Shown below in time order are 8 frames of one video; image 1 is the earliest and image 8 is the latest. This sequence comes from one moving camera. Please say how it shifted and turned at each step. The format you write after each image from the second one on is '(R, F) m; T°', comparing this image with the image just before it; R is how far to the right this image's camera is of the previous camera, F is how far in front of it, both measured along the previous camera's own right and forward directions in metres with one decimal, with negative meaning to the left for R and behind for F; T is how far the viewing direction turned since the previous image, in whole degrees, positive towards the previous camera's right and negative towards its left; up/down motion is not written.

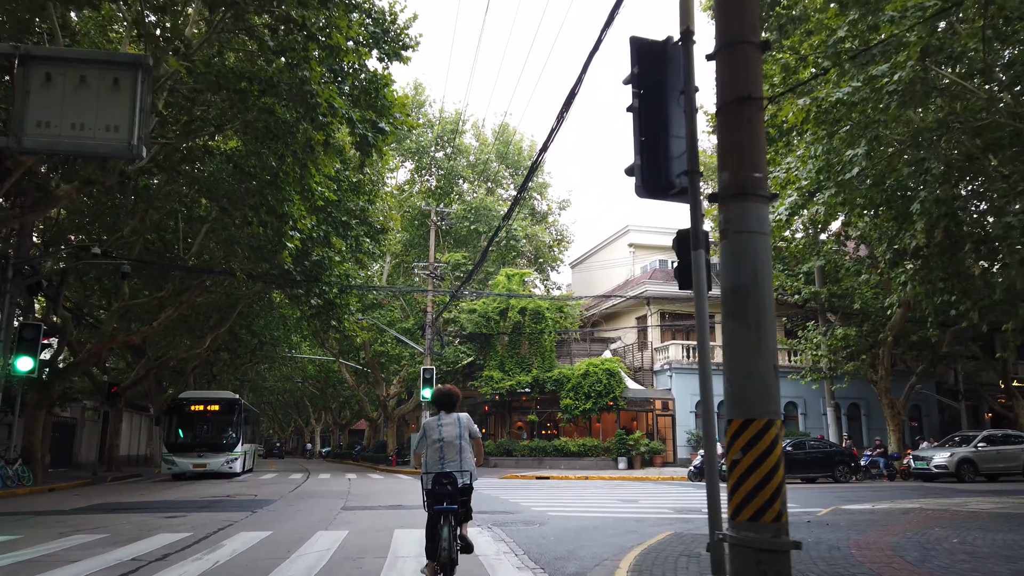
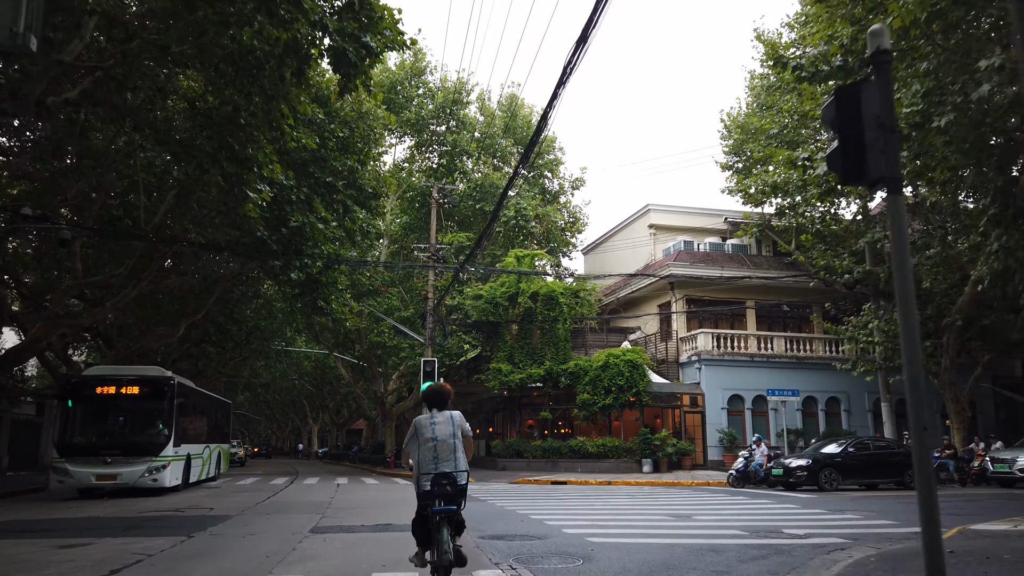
(-0.3, +3.2) m; 0°
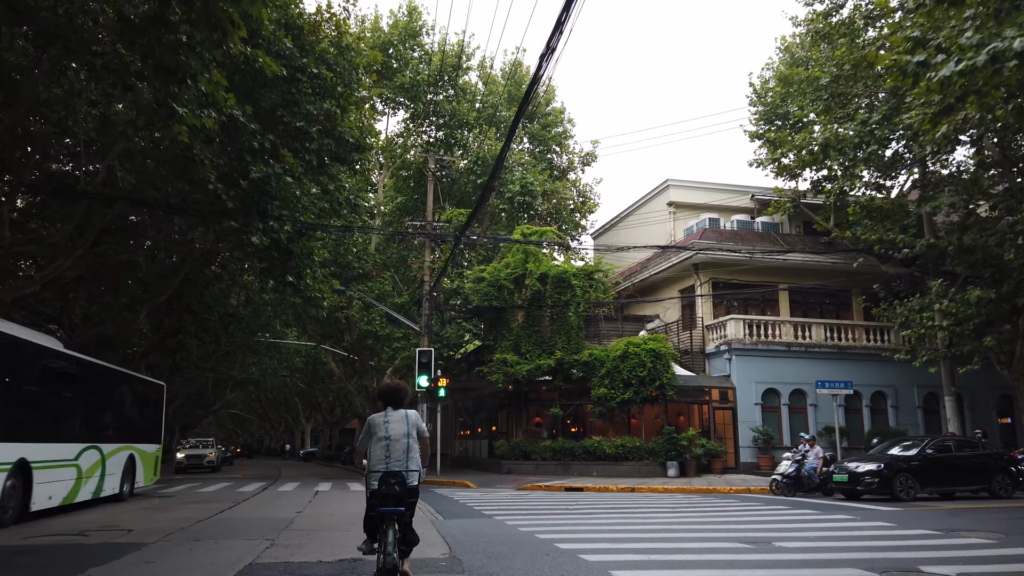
(-0.2, +3.2) m; 0°
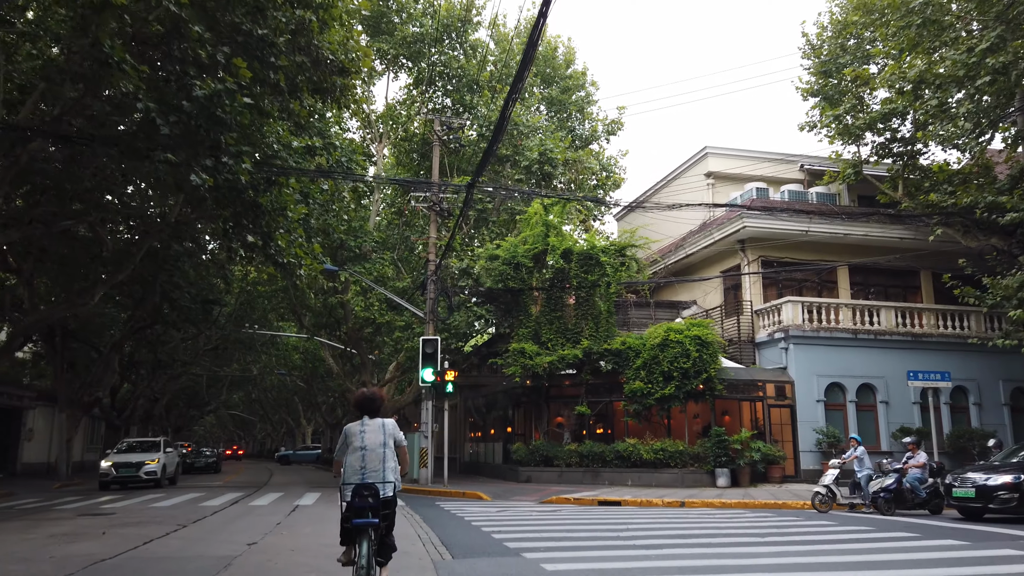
(-0.3, +3.6) m; -1°
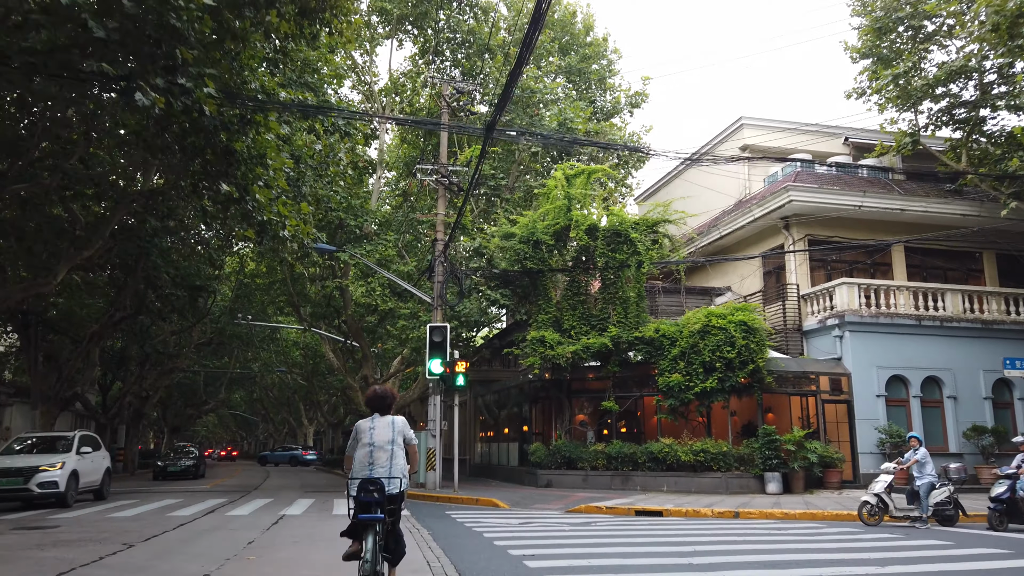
(-0.3, +2.4) m; 0°
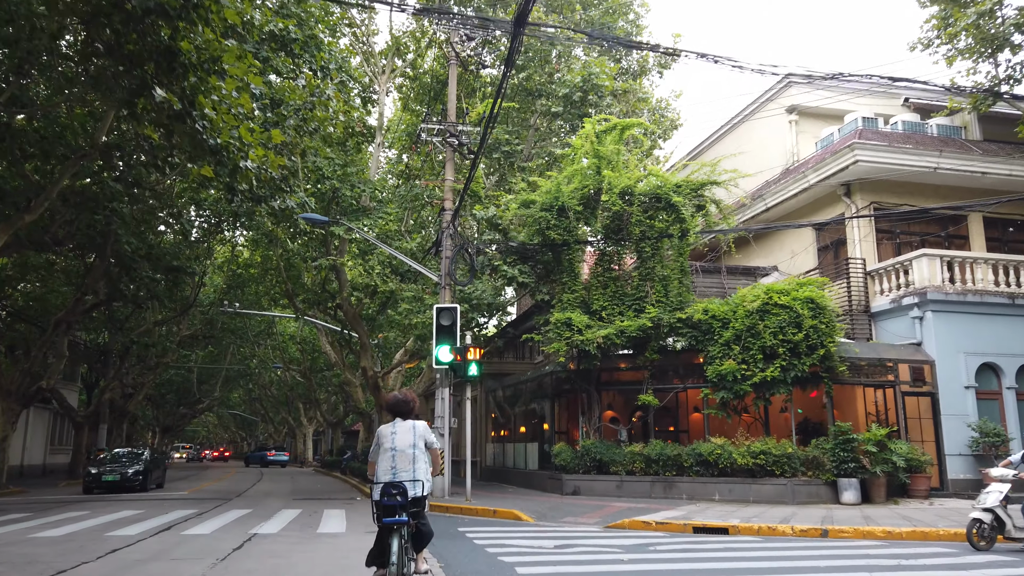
(-0.4, +2.8) m; 0°
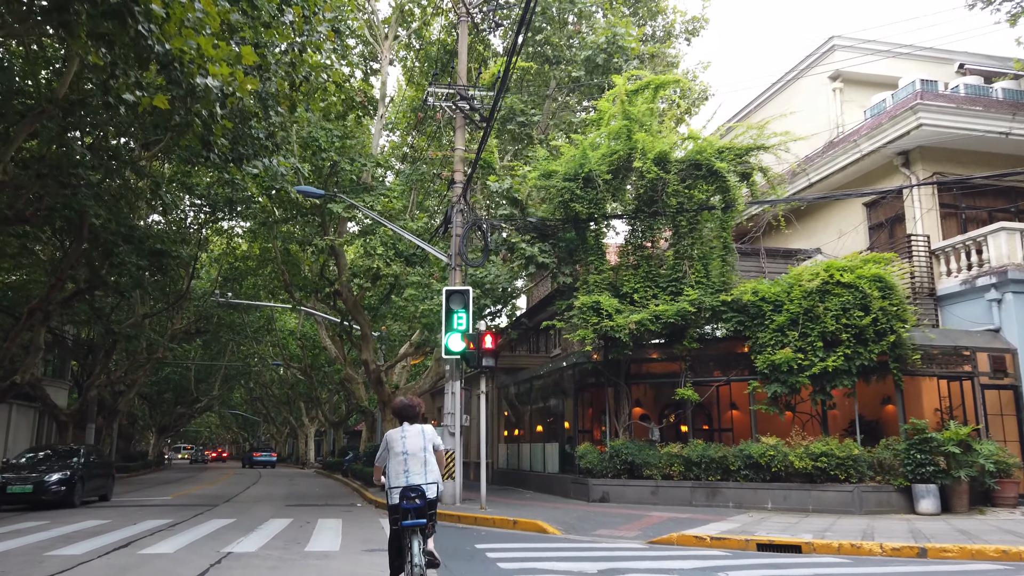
(-0.3, +2.0) m; 0°
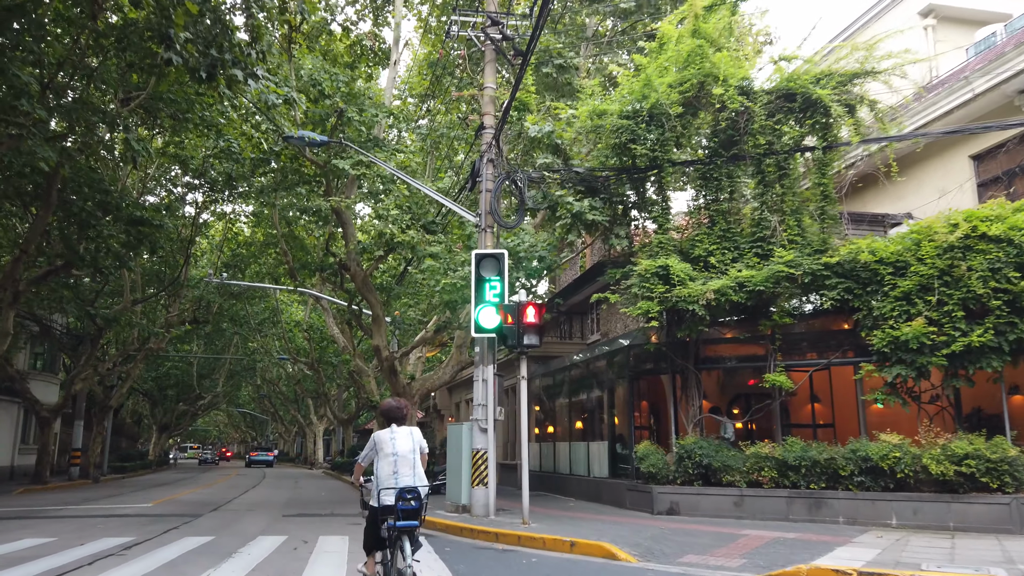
(-0.6, +2.8) m; -1°
